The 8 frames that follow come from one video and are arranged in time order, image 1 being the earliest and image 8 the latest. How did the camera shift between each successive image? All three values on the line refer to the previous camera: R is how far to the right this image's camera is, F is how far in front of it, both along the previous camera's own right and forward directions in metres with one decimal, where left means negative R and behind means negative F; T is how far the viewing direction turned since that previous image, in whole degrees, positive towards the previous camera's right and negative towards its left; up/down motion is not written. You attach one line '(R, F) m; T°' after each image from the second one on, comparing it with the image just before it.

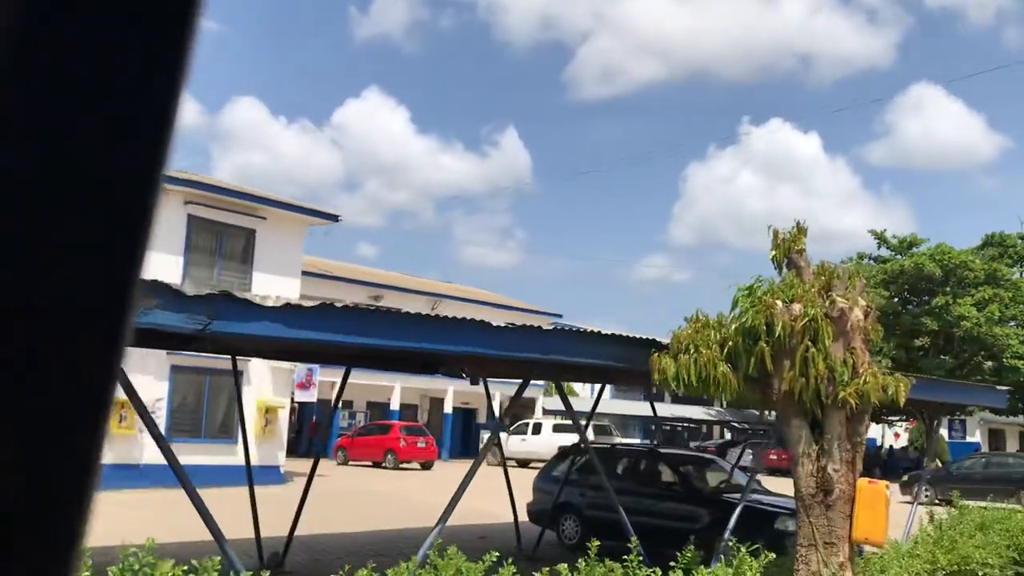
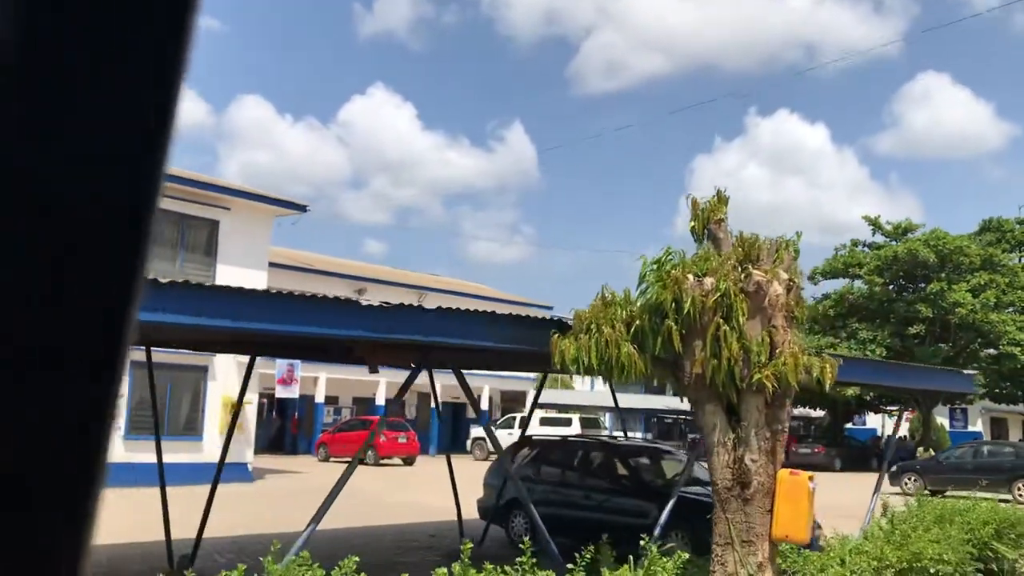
(+0.7, +0.6) m; 0°
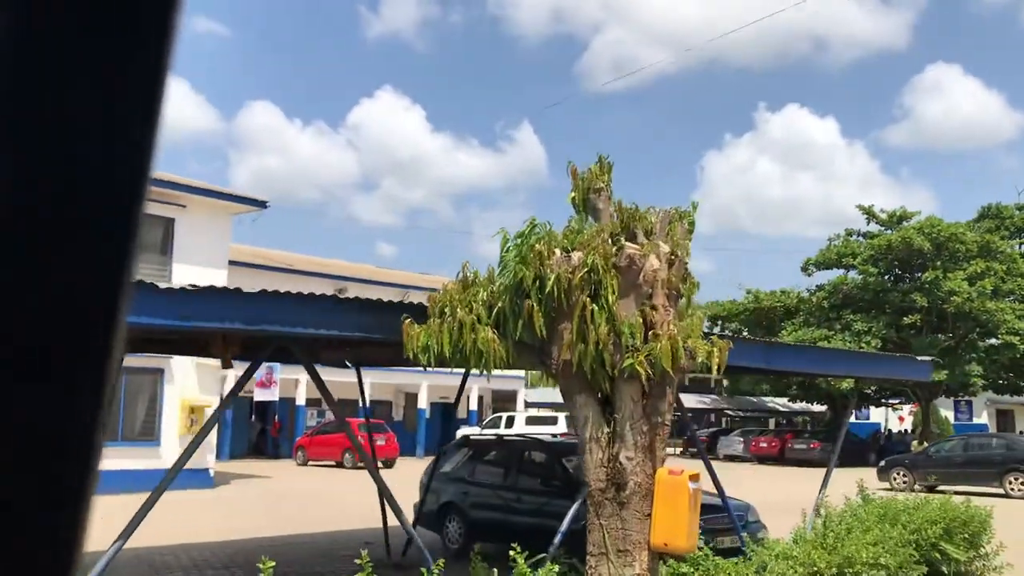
(+0.9, +0.7) m; -1°
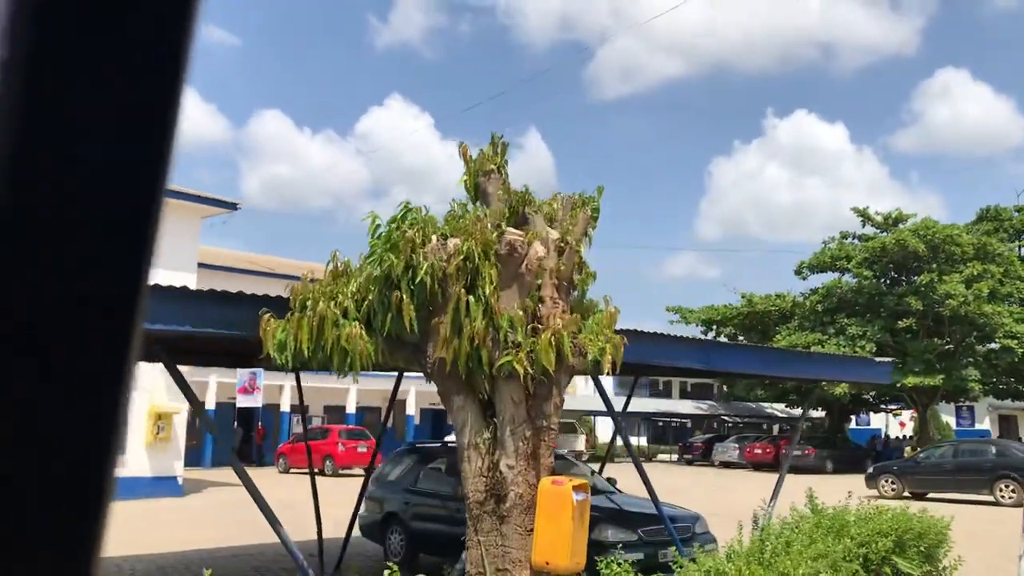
(+0.6, +0.5) m; 0°
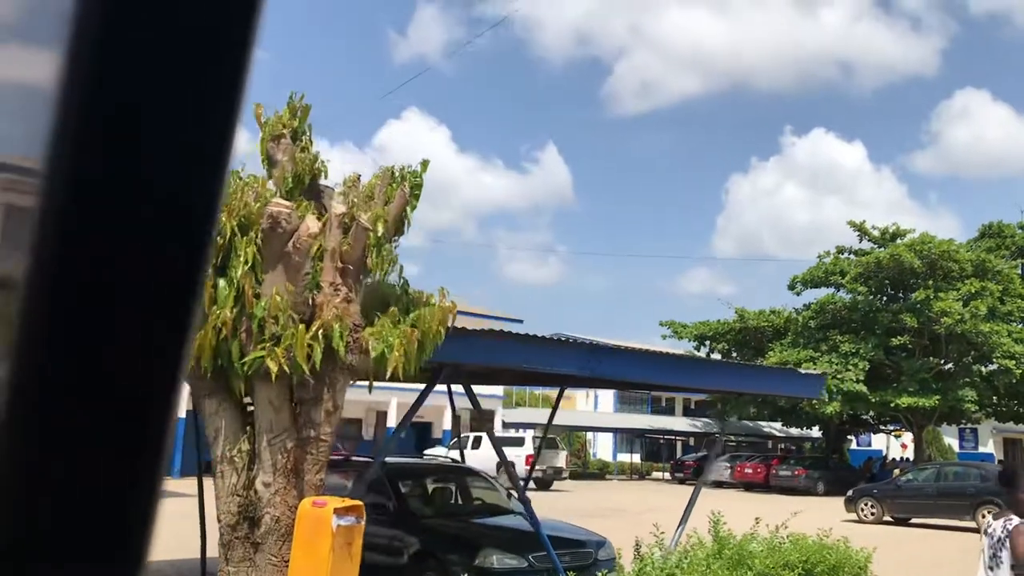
(+1.0, +0.7) m; -1°
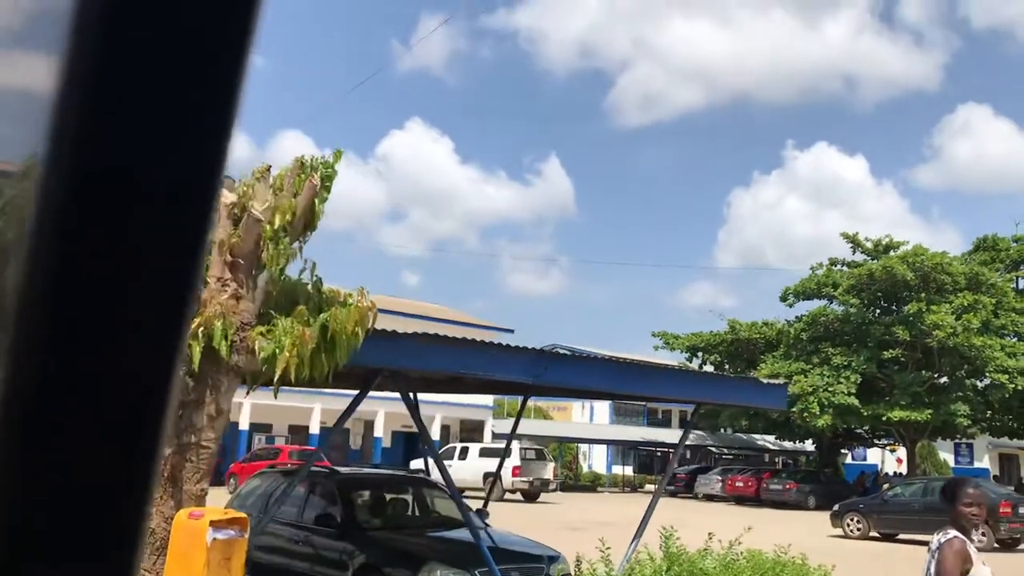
(+0.4, +0.3) m; 0°
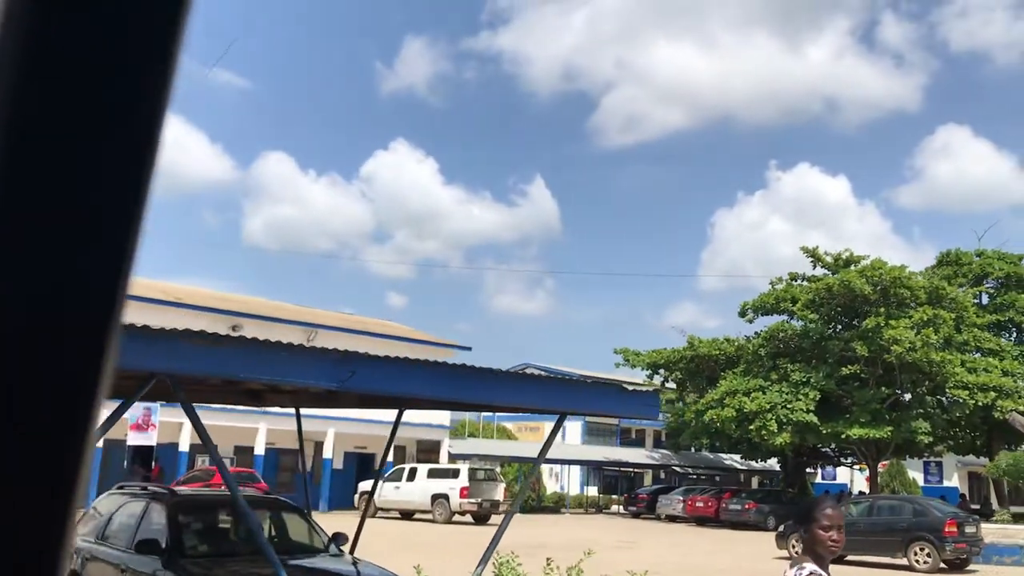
(+1.0, +0.7) m; +1°
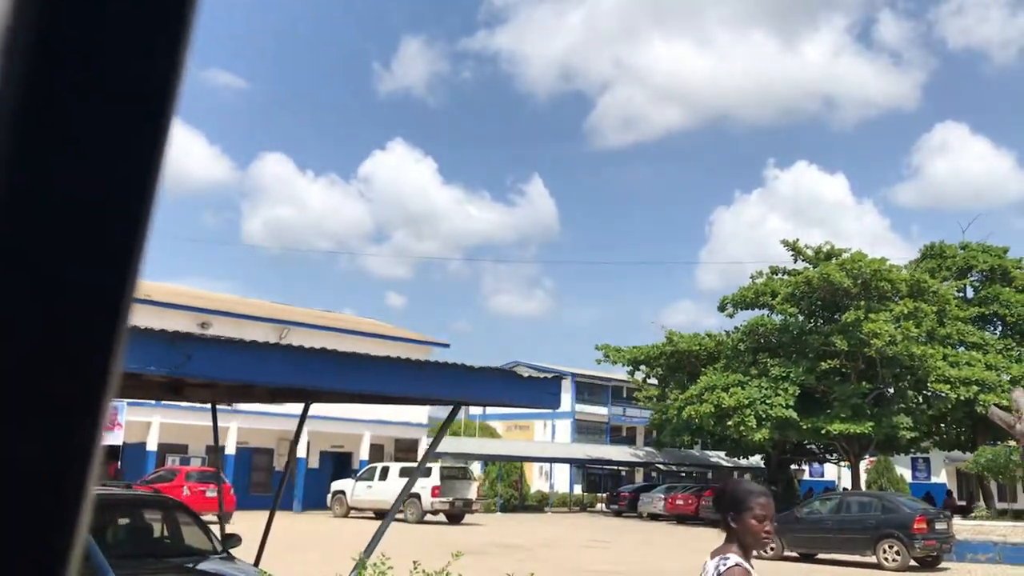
(+0.7, +0.5) m; 0°
